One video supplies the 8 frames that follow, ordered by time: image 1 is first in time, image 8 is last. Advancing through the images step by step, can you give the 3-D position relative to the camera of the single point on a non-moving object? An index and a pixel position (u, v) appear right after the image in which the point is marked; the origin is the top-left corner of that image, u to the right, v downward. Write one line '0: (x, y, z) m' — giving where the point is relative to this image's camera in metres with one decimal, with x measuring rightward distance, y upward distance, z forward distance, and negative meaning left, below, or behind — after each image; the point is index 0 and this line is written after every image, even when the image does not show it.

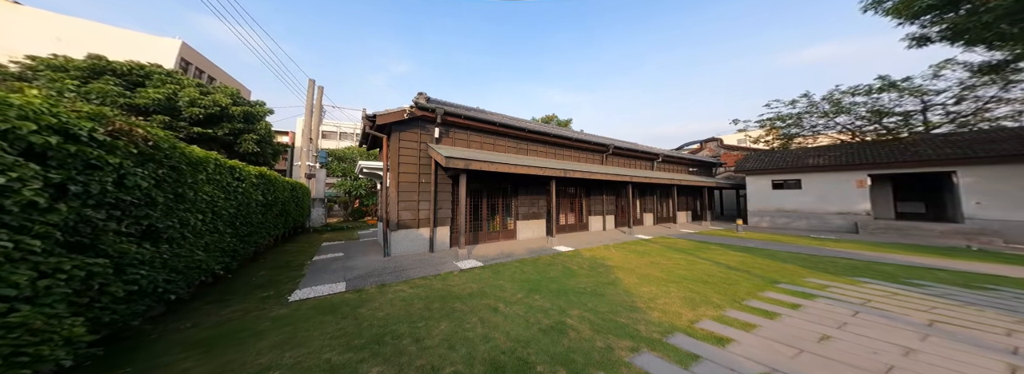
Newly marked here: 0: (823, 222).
0: (+17.5, -2.1, +14.2) m
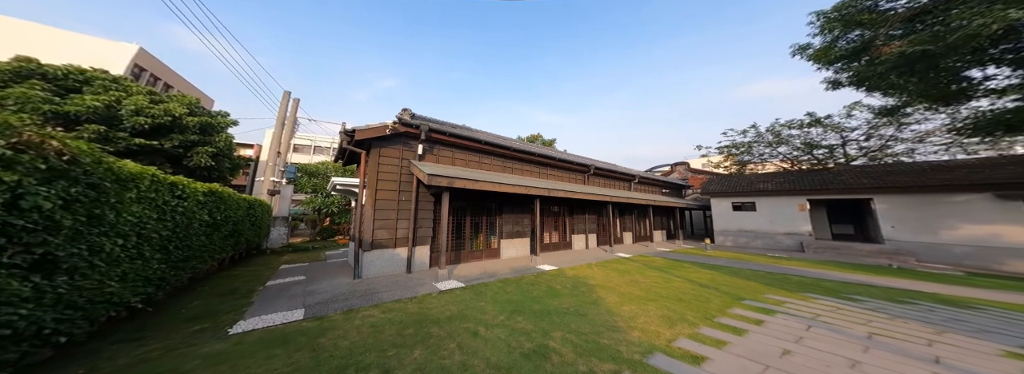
0: (+17.0, -3.4, +15.7) m
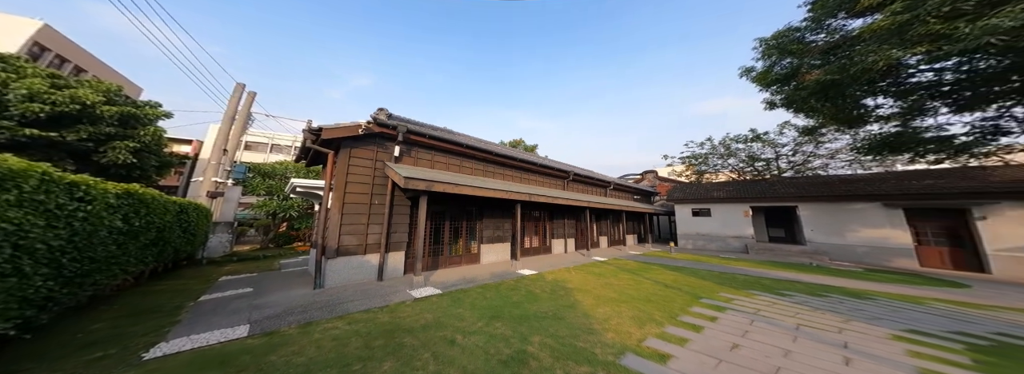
0: (+16.1, -3.9, +17.2) m
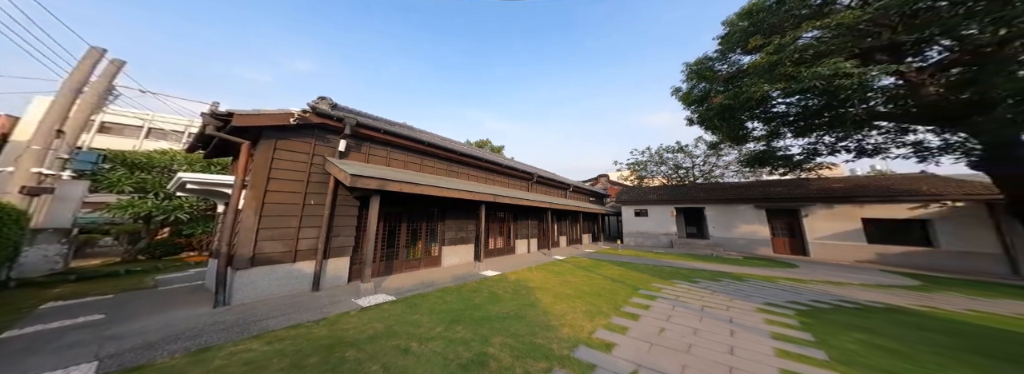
0: (+13.9, -4.2, +19.3) m
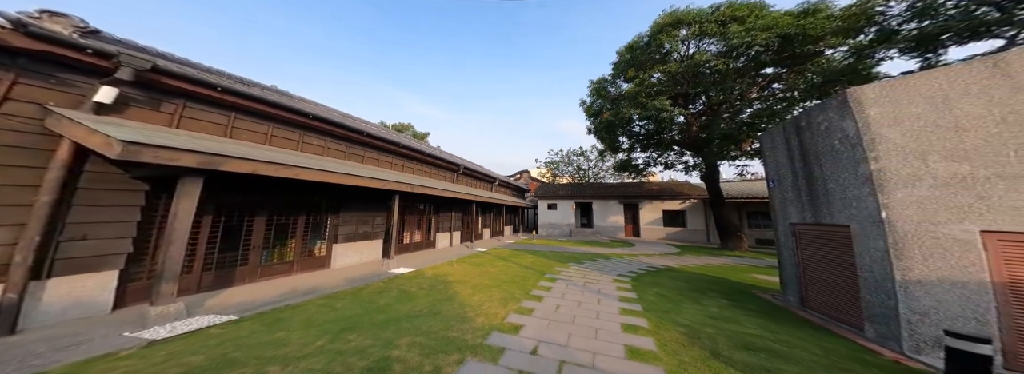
0: (+6.3, -3.9, +22.7) m
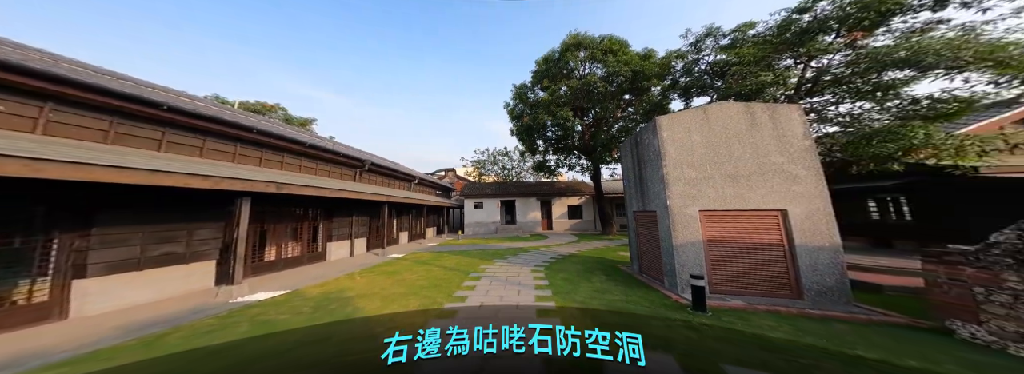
0: (-1.2, -3.7, +23.7) m
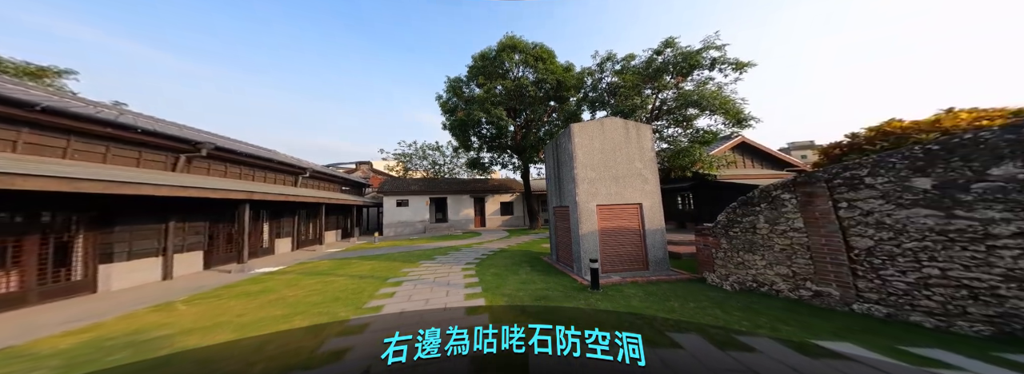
0: (-7.5, -3.4, +22.7) m
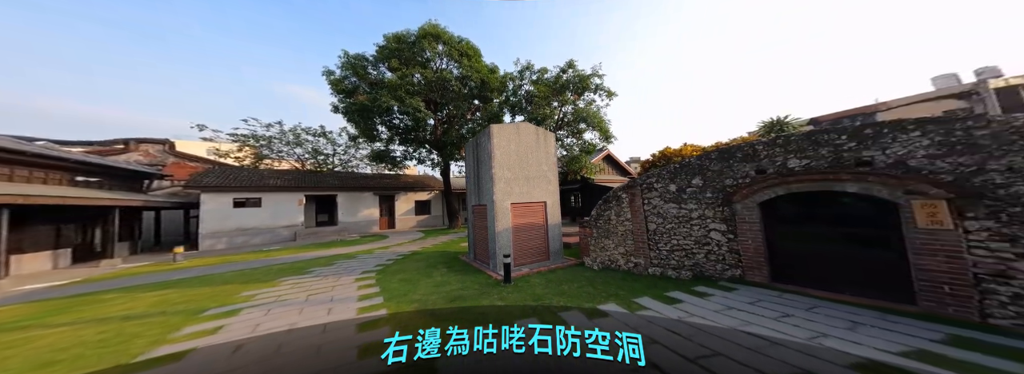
0: (-14.4, -2.9, +19.4) m
